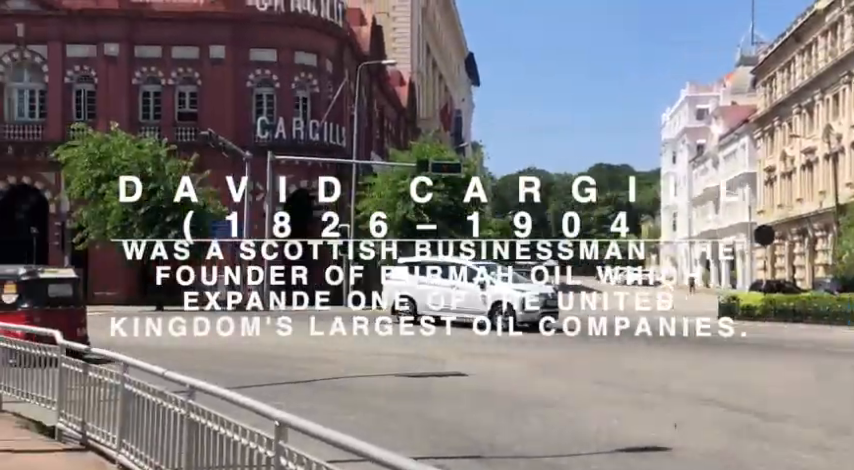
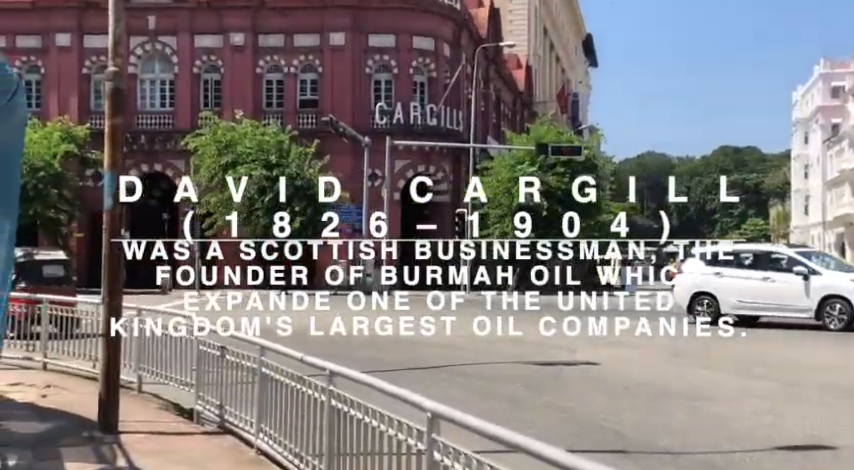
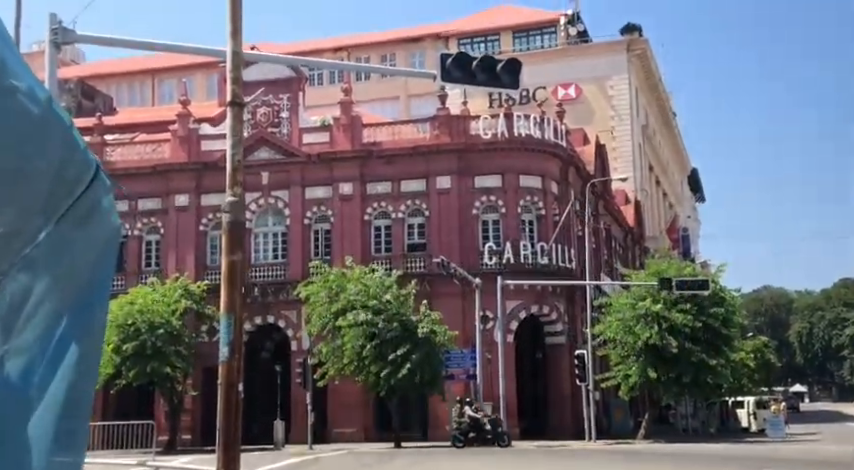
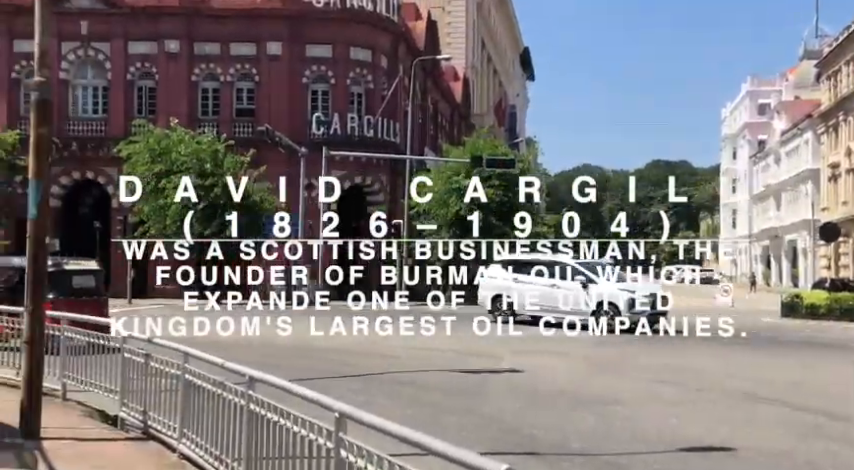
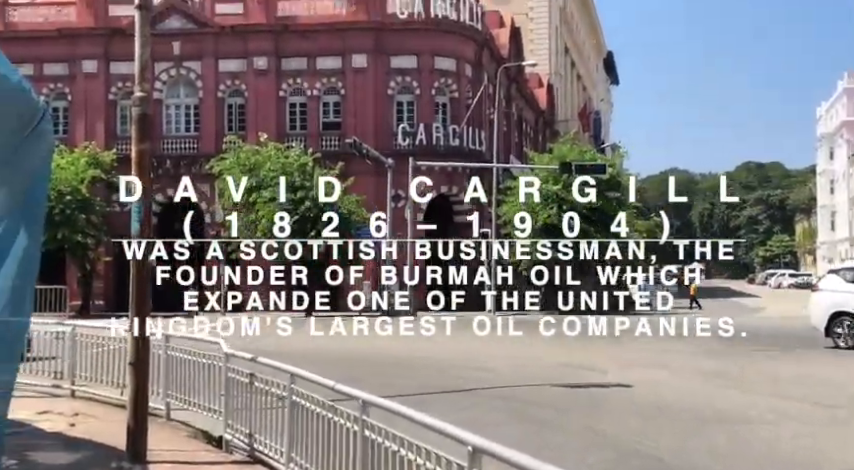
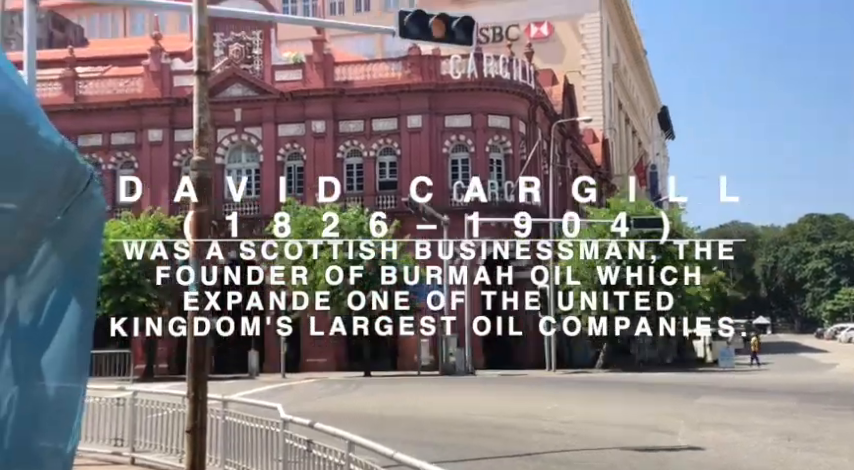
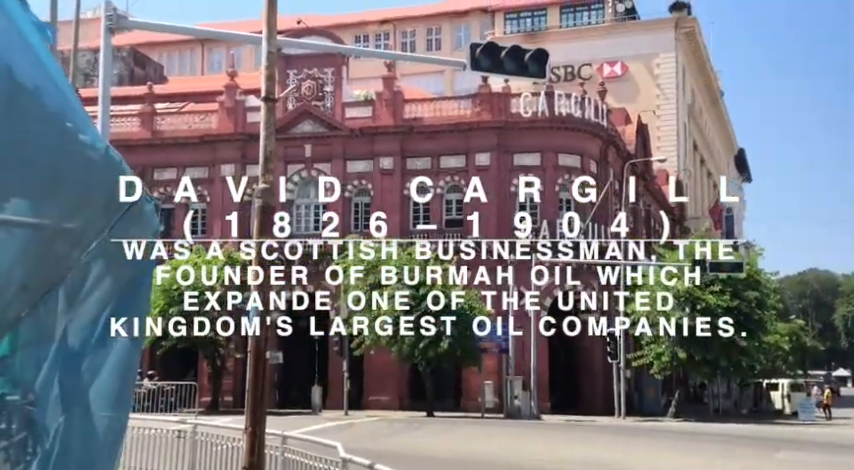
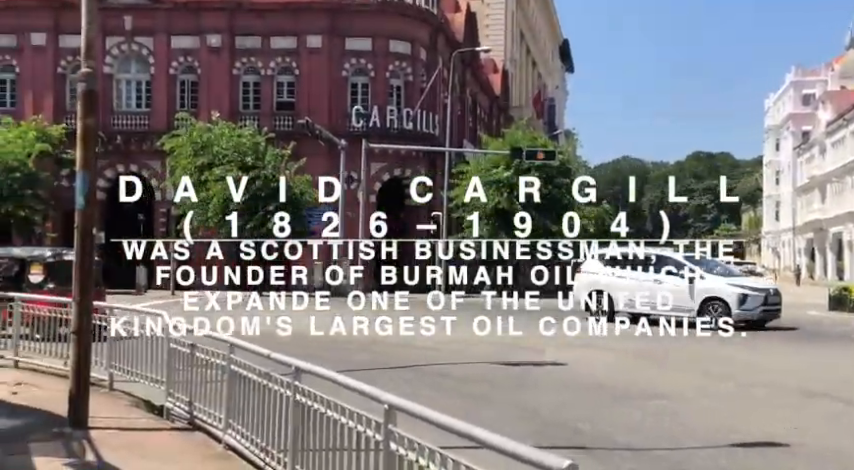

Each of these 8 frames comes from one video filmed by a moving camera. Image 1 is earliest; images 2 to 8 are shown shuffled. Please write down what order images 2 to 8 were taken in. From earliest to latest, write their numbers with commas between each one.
4, 8, 2, 5, 6, 7, 3
